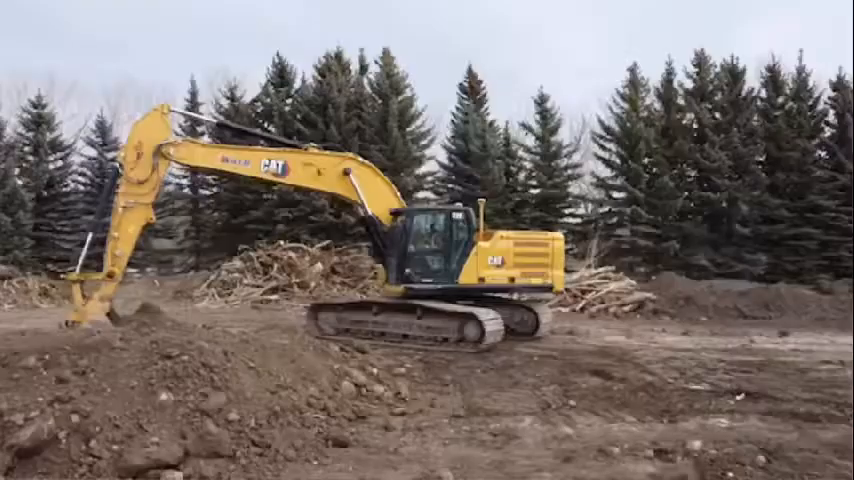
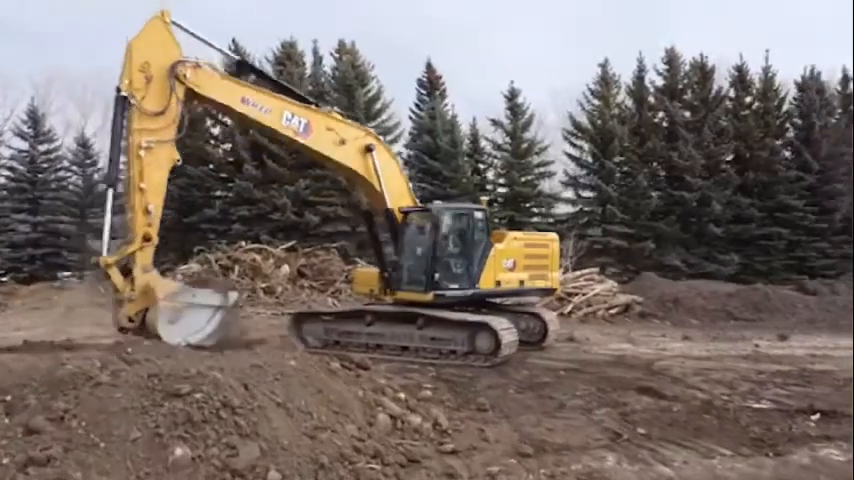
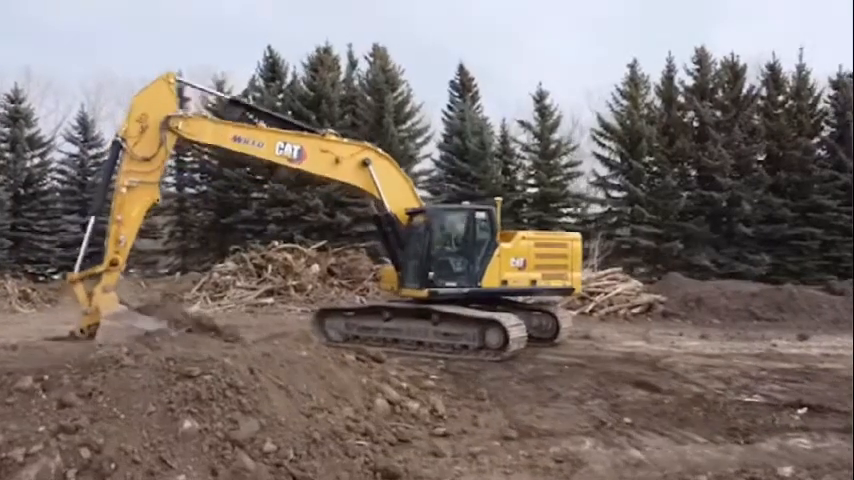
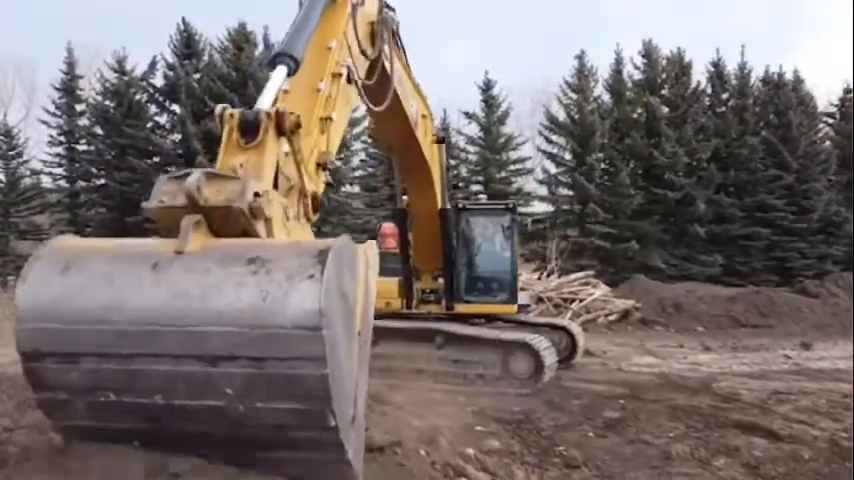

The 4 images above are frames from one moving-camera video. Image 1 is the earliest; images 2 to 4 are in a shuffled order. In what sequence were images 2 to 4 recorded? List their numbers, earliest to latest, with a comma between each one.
3, 2, 4
